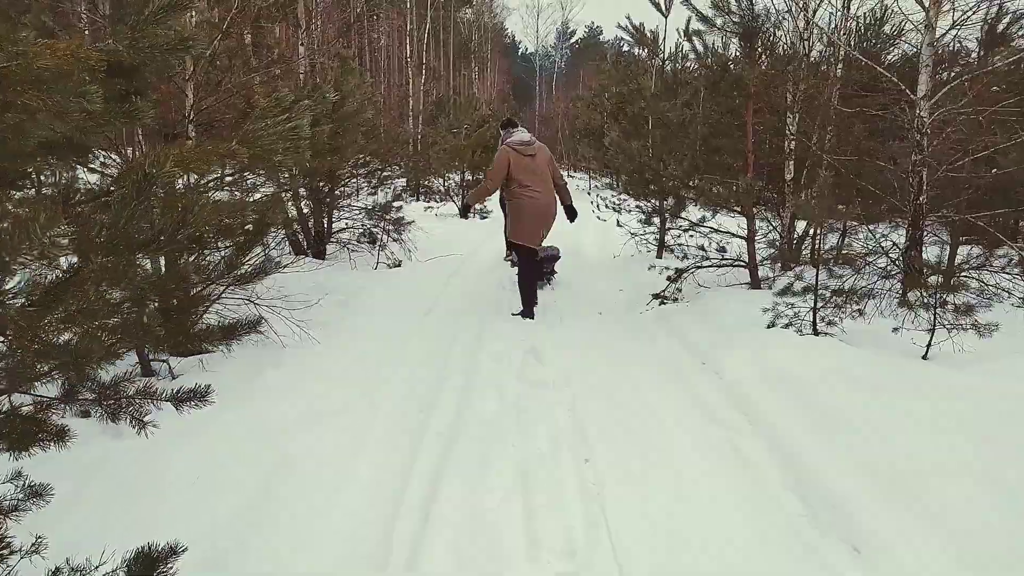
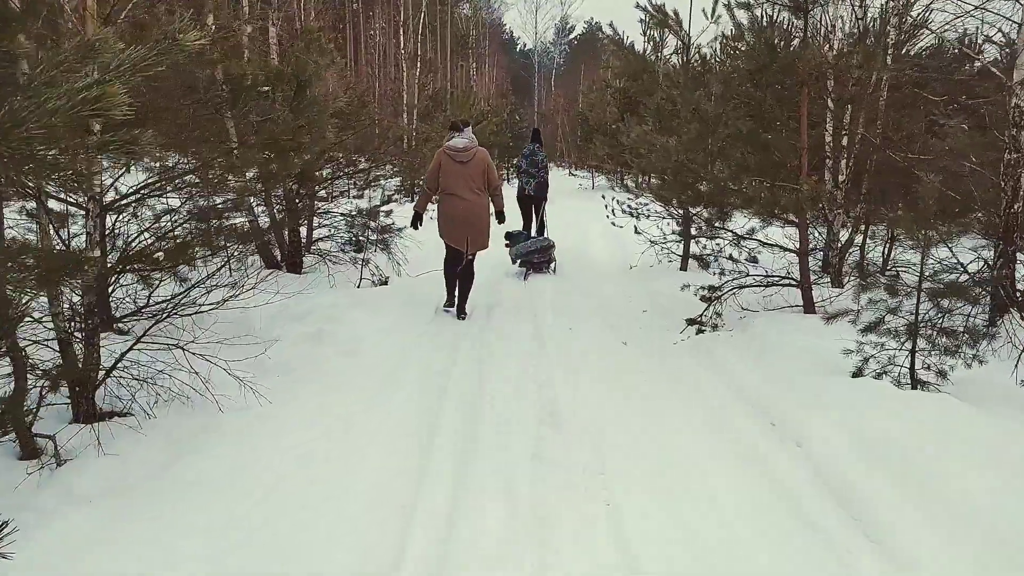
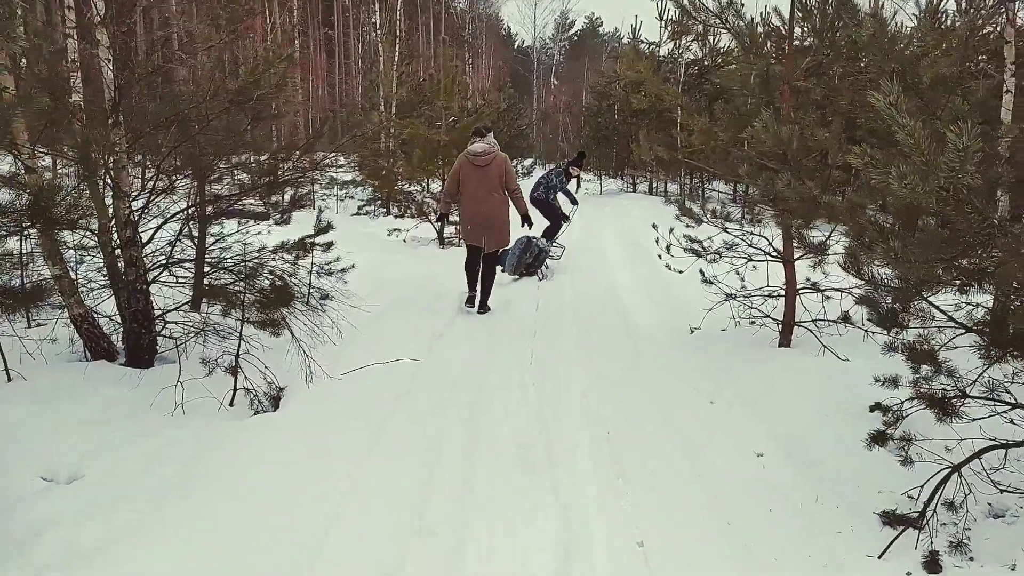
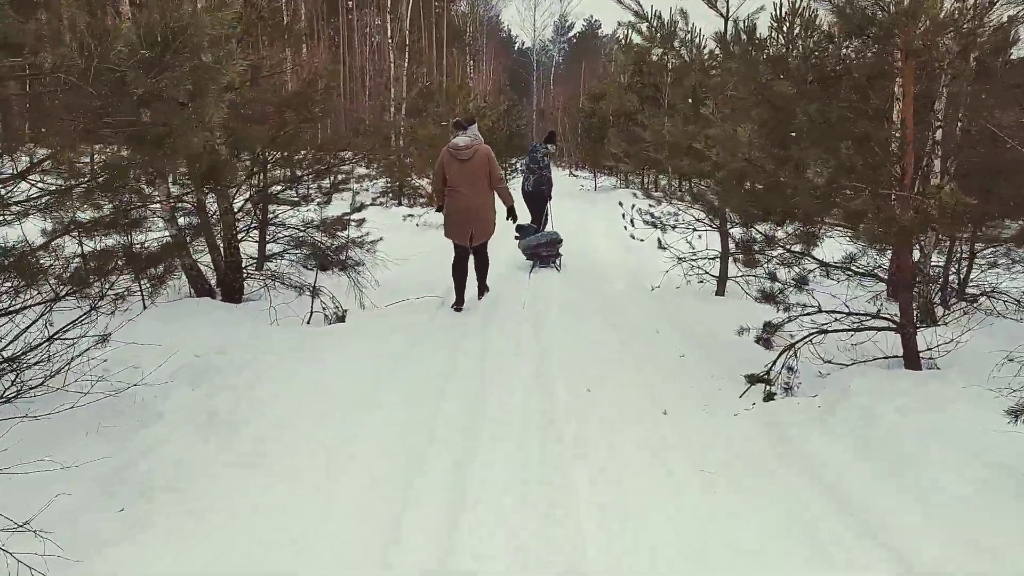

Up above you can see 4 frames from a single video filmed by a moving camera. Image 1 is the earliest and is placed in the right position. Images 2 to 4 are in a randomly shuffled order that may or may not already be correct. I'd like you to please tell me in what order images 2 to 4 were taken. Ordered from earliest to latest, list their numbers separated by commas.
2, 4, 3
